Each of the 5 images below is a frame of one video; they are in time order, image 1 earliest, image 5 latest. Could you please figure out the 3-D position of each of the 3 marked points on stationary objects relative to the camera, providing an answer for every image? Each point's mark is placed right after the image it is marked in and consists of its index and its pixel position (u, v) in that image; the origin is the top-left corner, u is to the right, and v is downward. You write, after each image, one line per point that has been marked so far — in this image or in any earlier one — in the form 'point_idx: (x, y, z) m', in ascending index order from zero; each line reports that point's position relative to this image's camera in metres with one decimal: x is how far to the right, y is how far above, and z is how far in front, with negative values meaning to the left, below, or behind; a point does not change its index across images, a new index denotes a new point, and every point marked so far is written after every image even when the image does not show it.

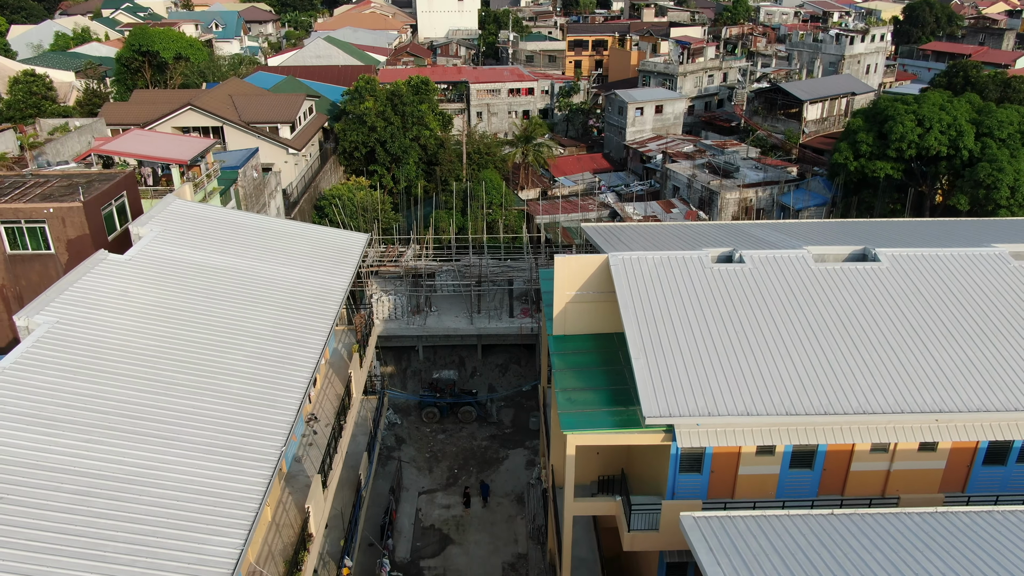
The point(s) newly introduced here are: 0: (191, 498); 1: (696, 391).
0: (-4.3, -2.9, +10.5) m
1: (+3.4, -1.9, +14.2) m
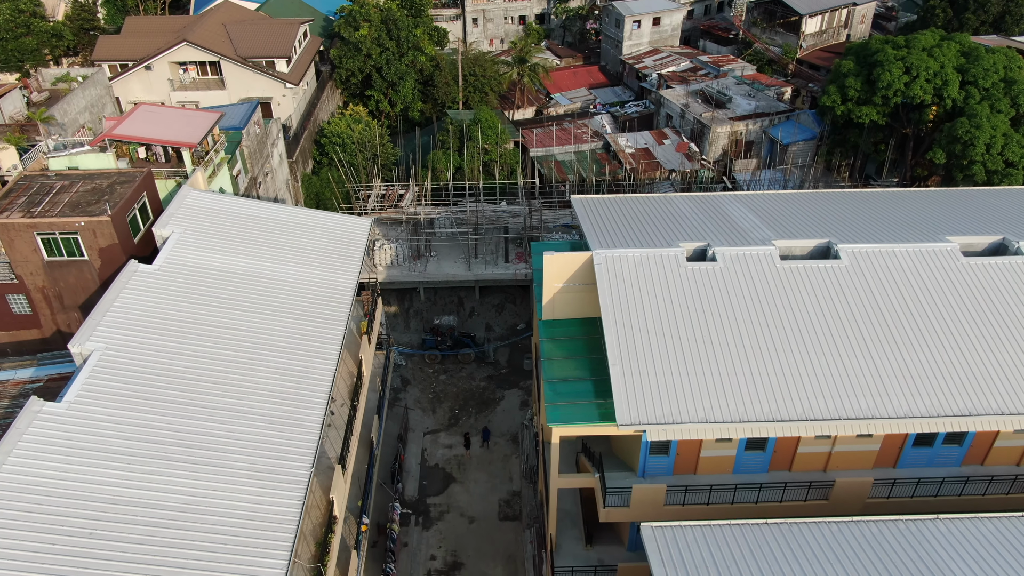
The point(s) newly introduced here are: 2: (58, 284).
0: (-4.5, -4.0, +12.8) m
1: (+3.2, -2.3, +16.4) m
2: (-11.1, +0.1, +18.8) m
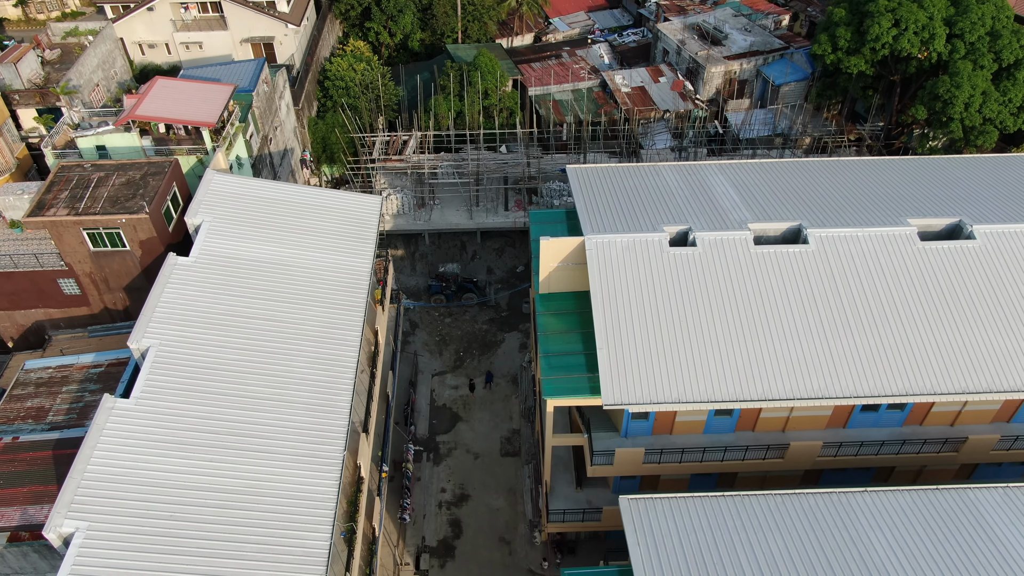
0: (-4.5, -4.4, +15.6) m
1: (+3.2, -2.2, +18.9) m
2: (-11.1, +0.5, +20.9) m
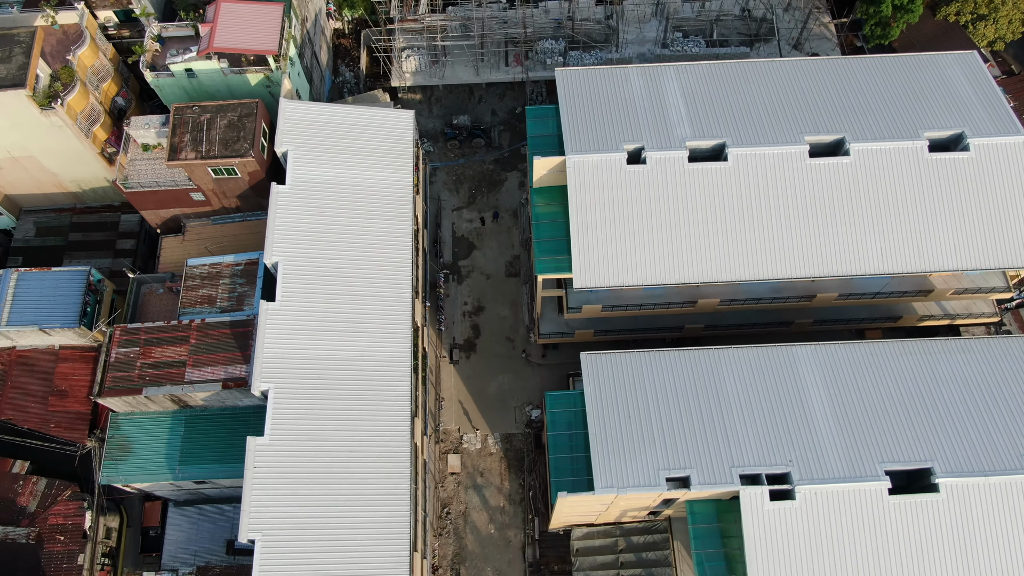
0: (-4.3, -2.6, +26.3) m
1: (+3.3, +0.7, +28.5) m
2: (-11.0, +3.8, +29.3) m
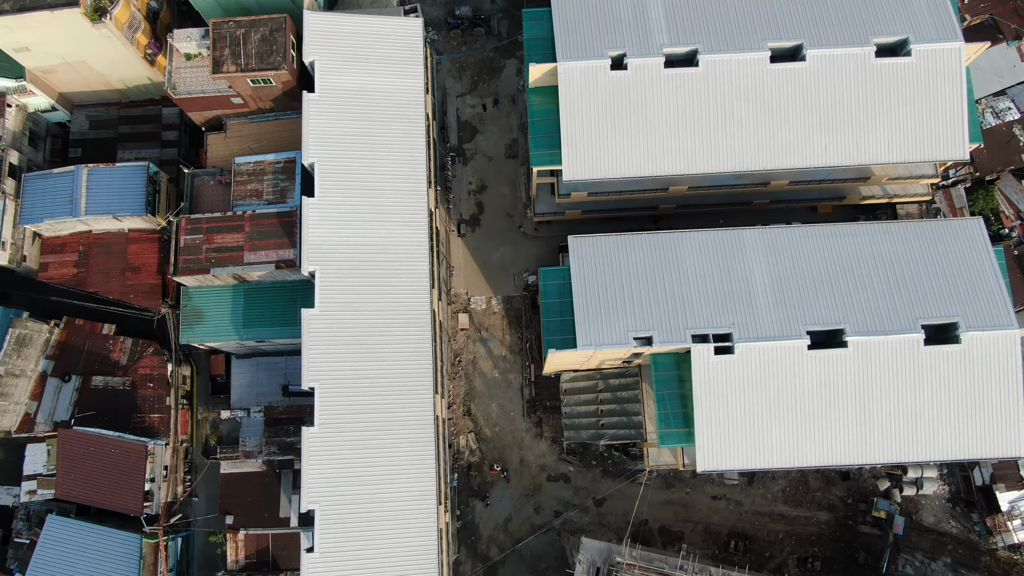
0: (-4.3, +1.6, +32.1) m
1: (+3.3, +5.4, +33.5) m
2: (-11.1, +8.5, +33.7) m
